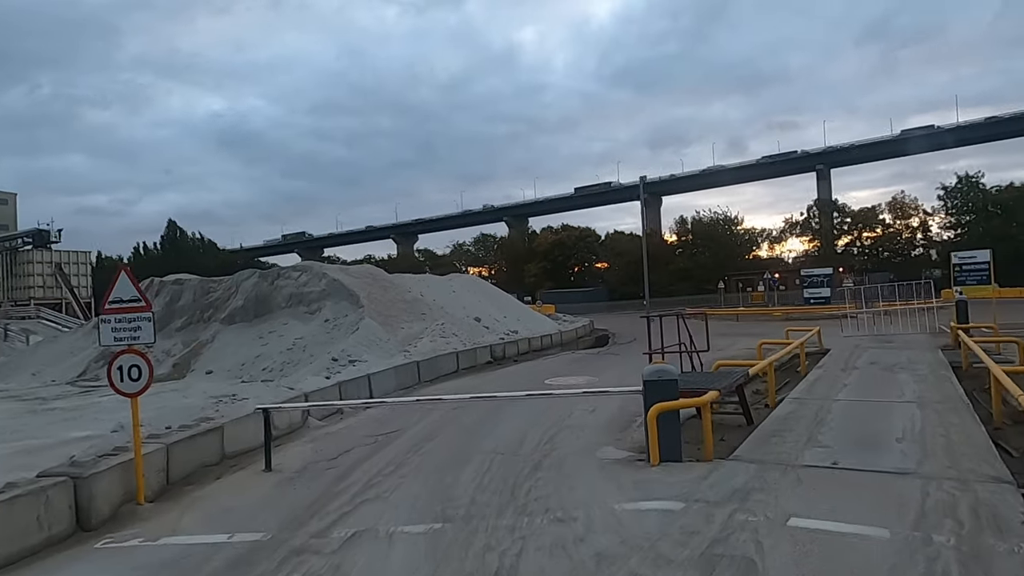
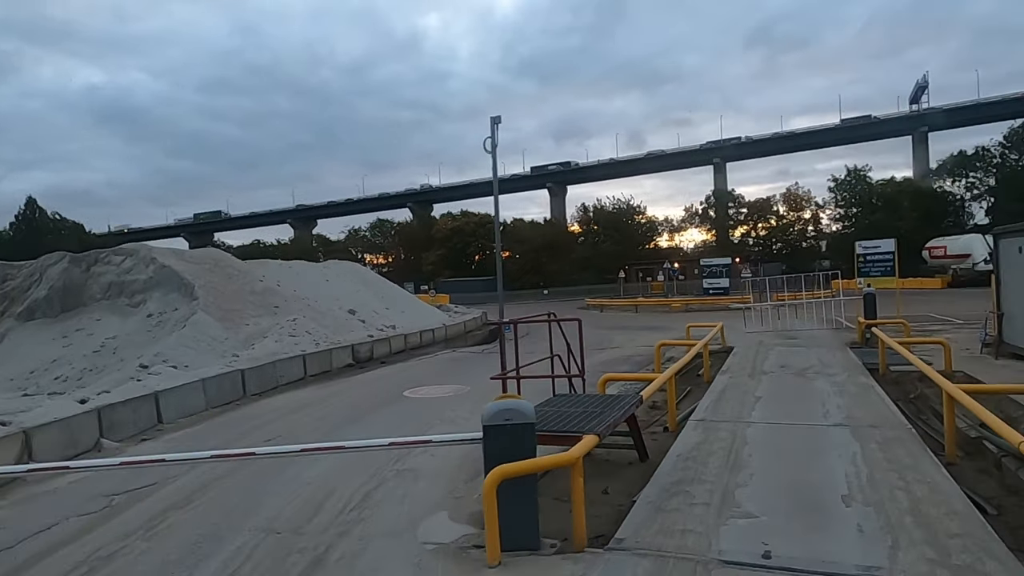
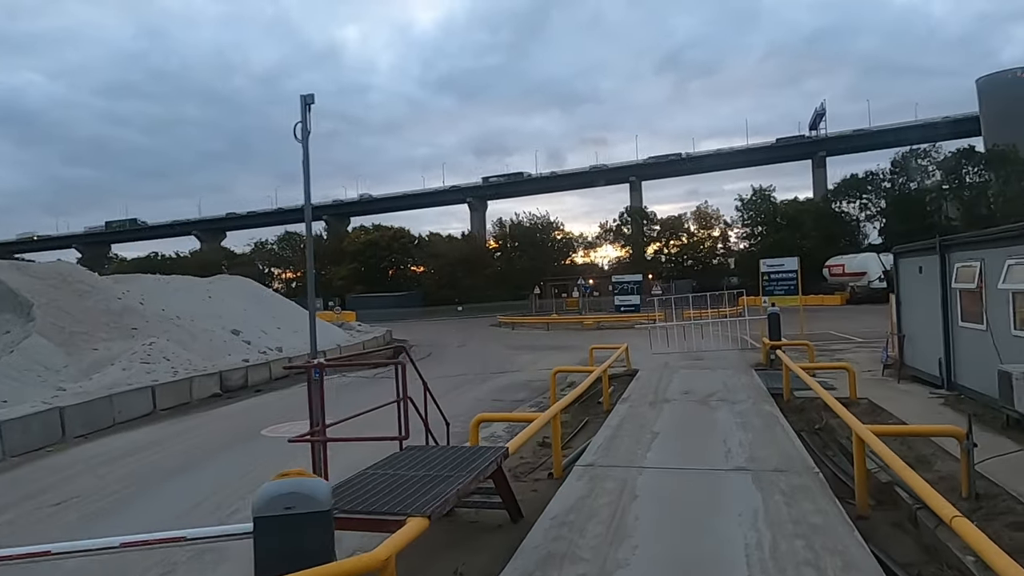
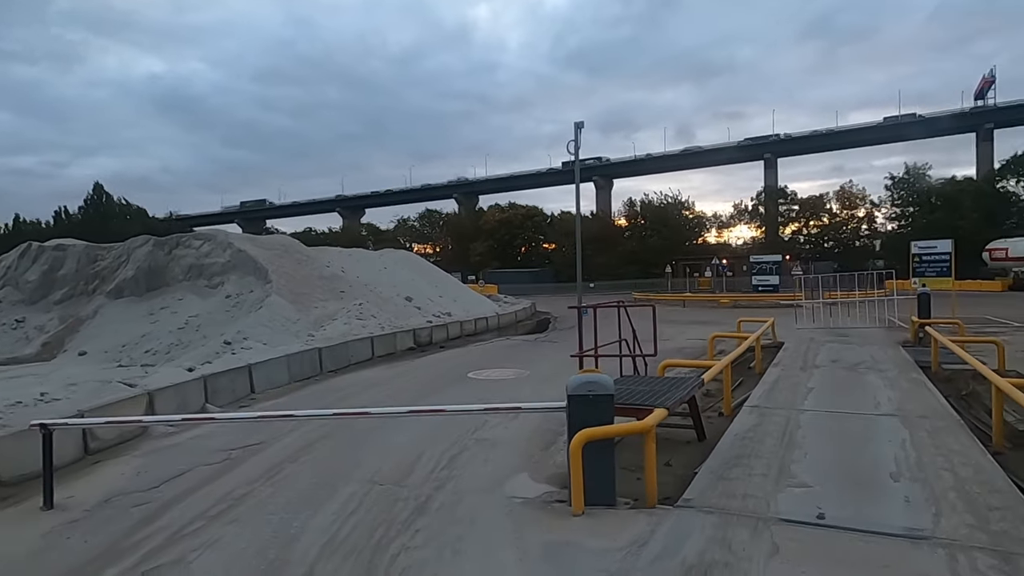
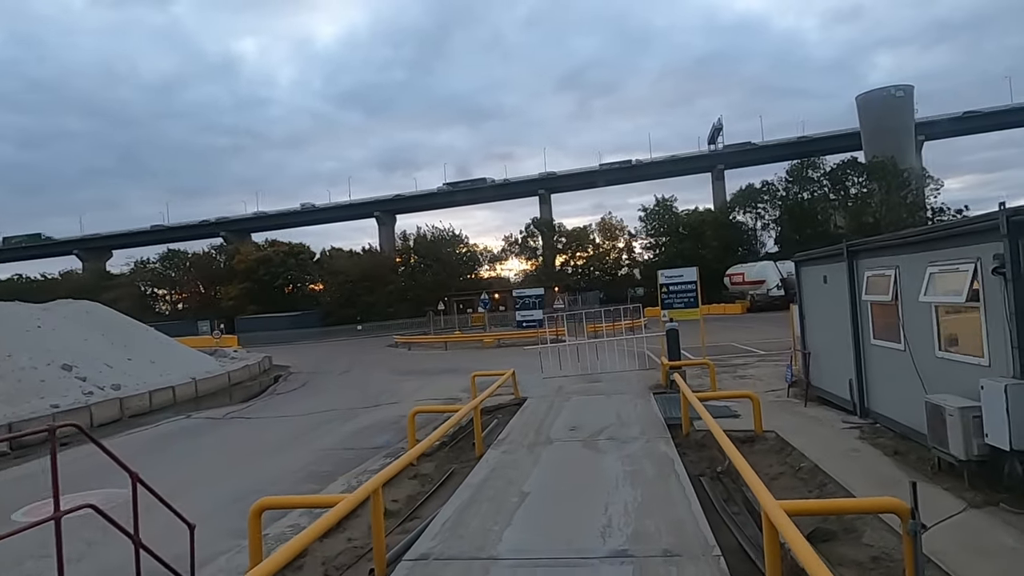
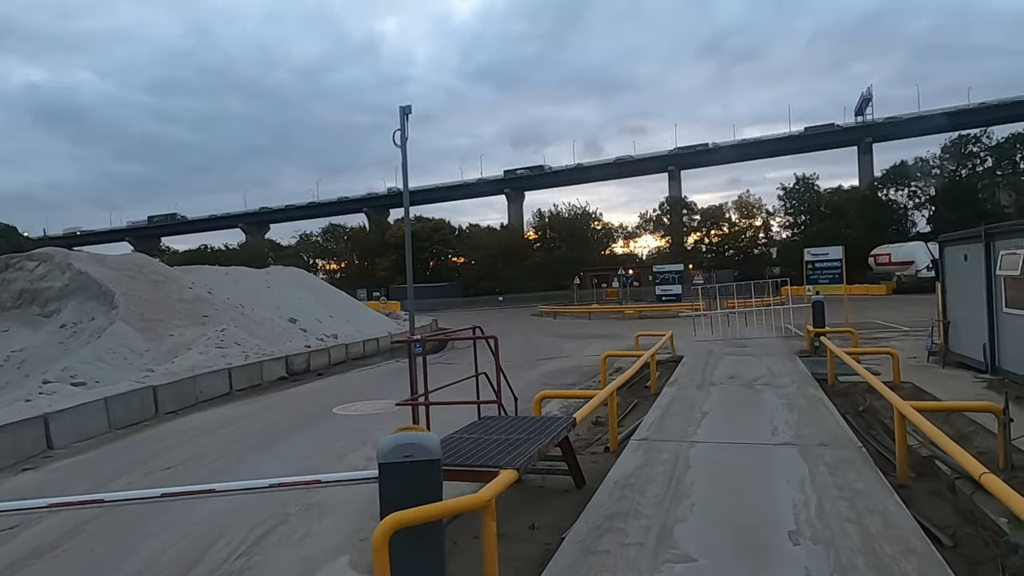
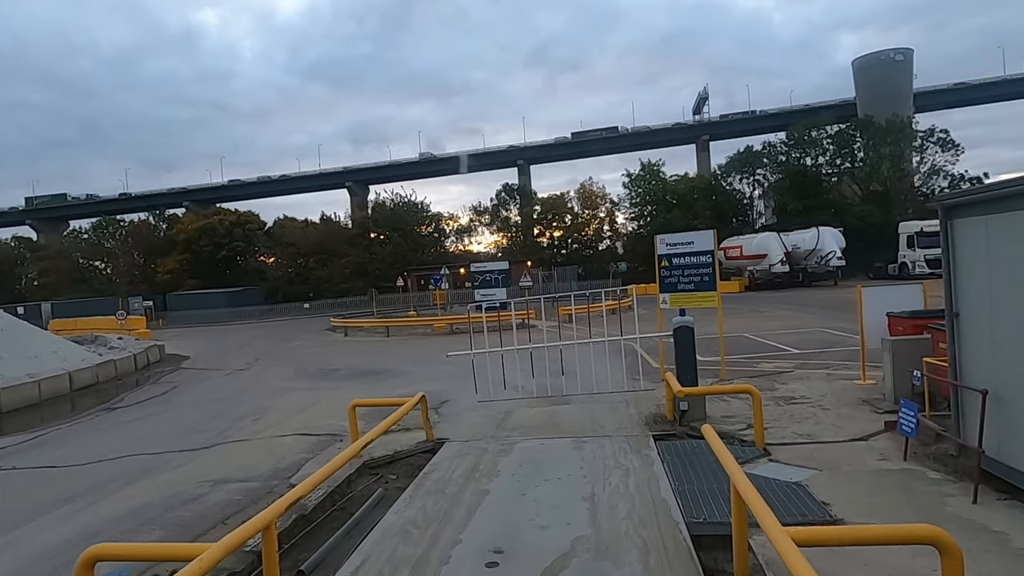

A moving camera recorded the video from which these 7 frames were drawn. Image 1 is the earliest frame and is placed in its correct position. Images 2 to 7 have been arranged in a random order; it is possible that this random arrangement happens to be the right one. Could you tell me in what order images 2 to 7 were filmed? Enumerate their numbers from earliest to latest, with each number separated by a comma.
4, 2, 6, 3, 5, 7
